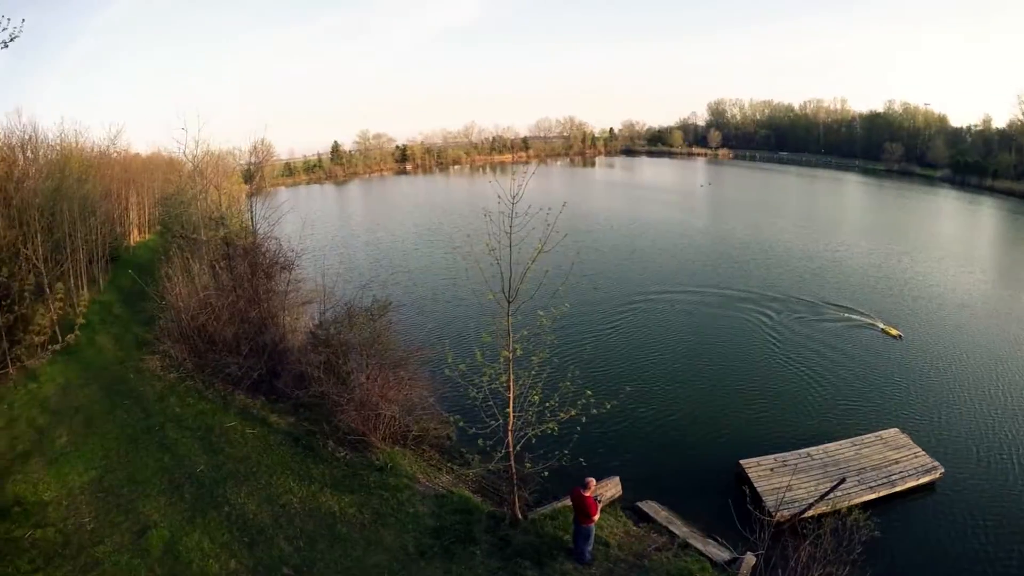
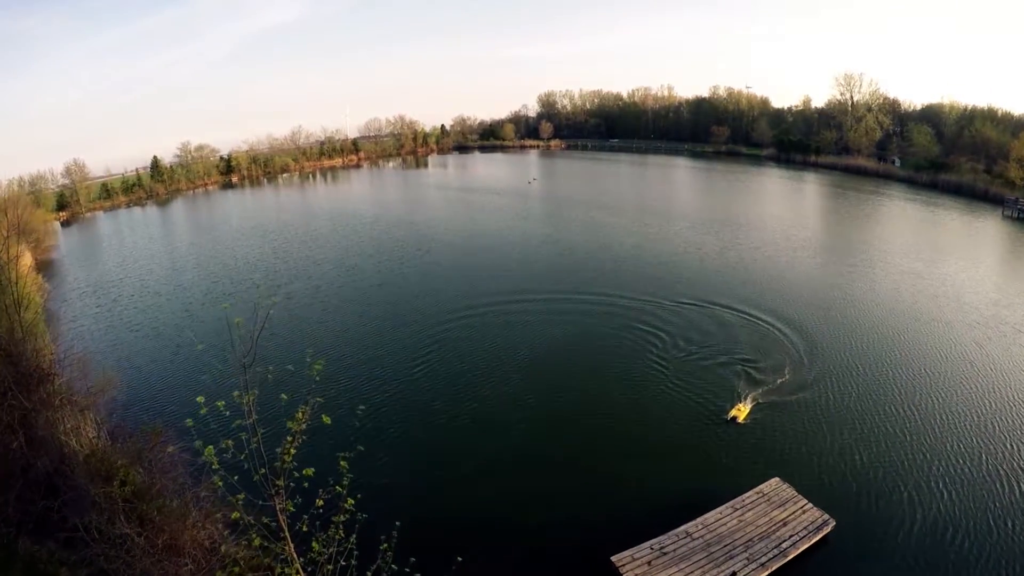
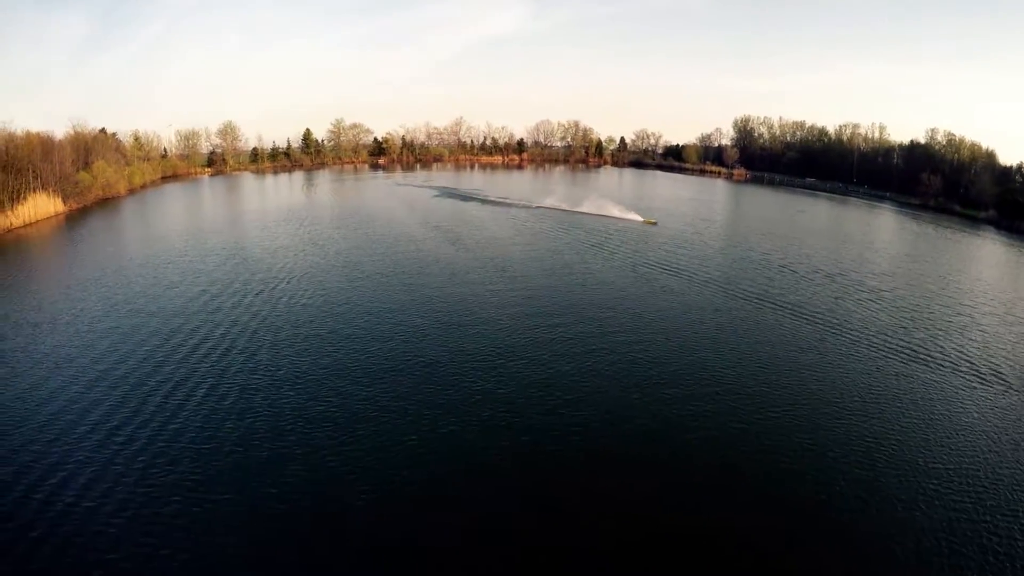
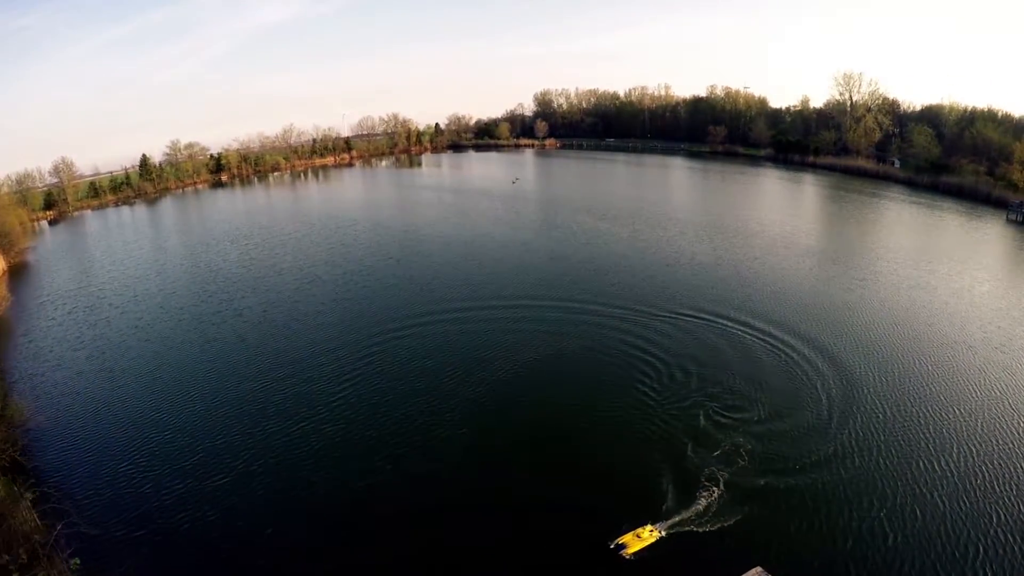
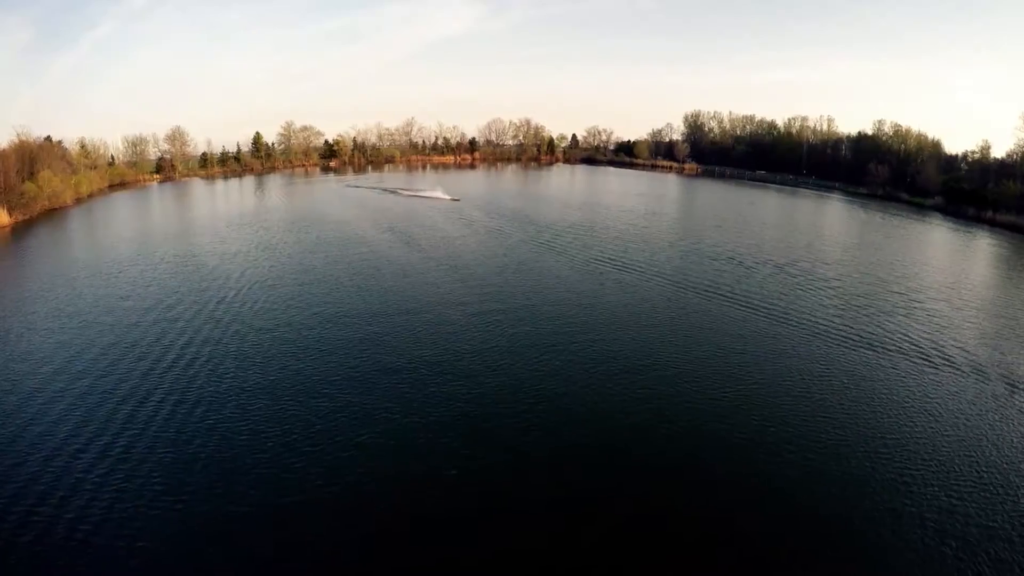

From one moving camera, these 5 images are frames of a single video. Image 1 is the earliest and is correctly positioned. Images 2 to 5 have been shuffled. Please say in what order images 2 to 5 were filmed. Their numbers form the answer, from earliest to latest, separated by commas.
2, 4, 5, 3
